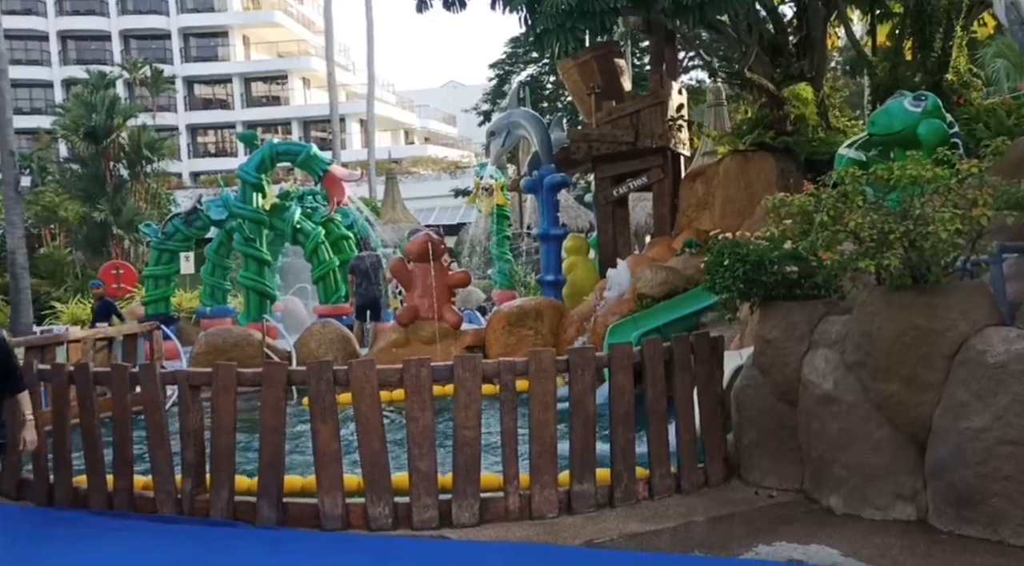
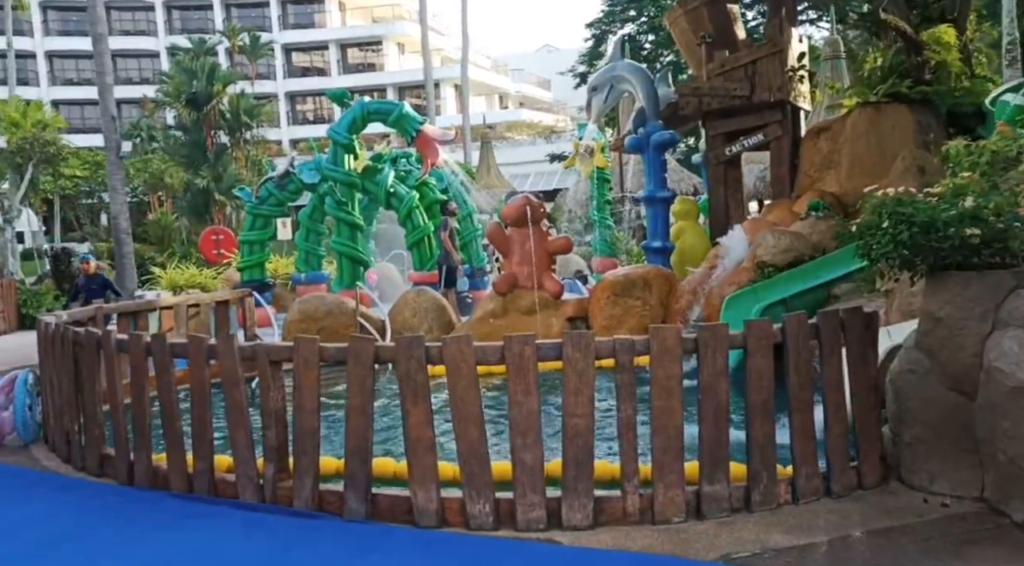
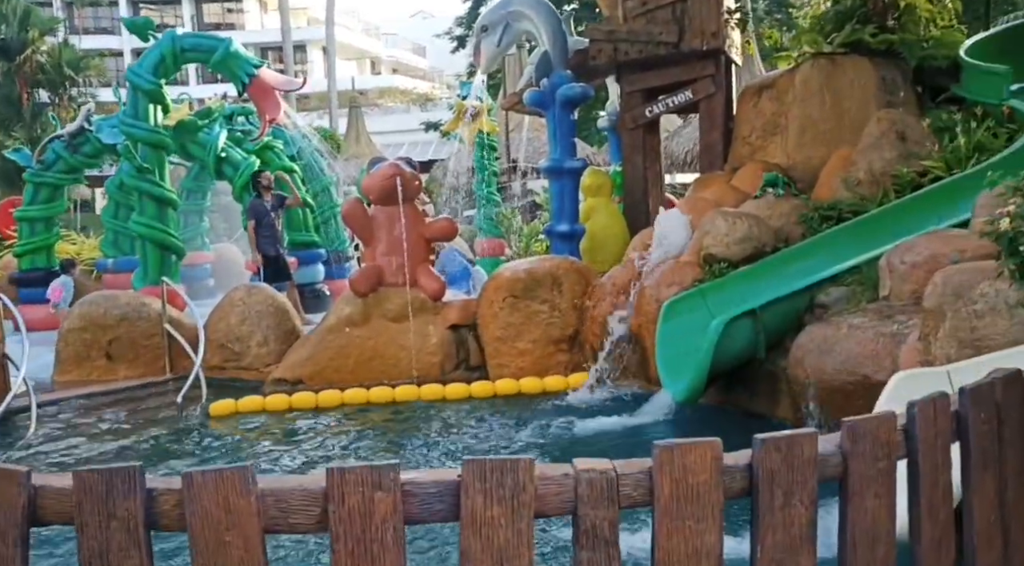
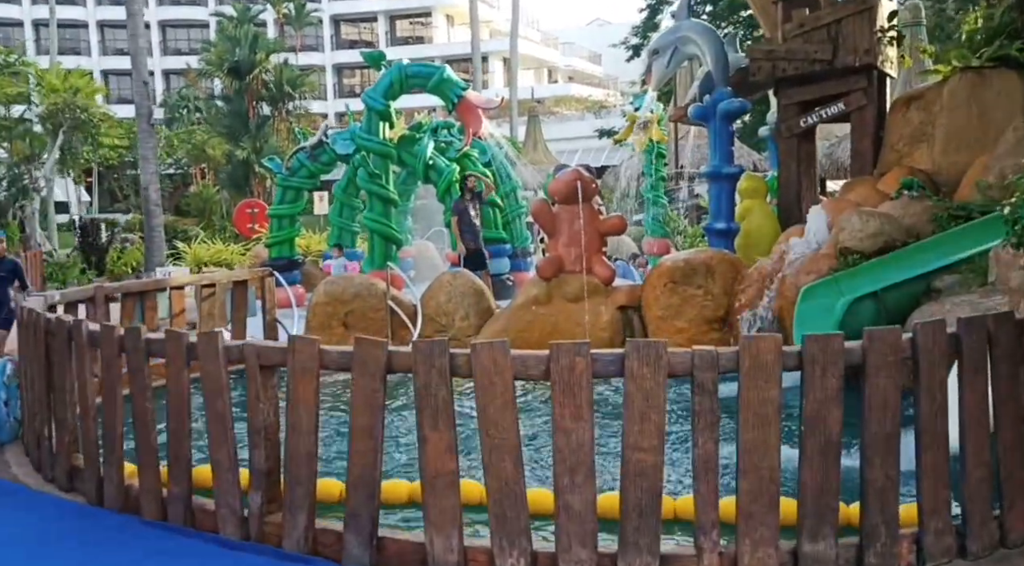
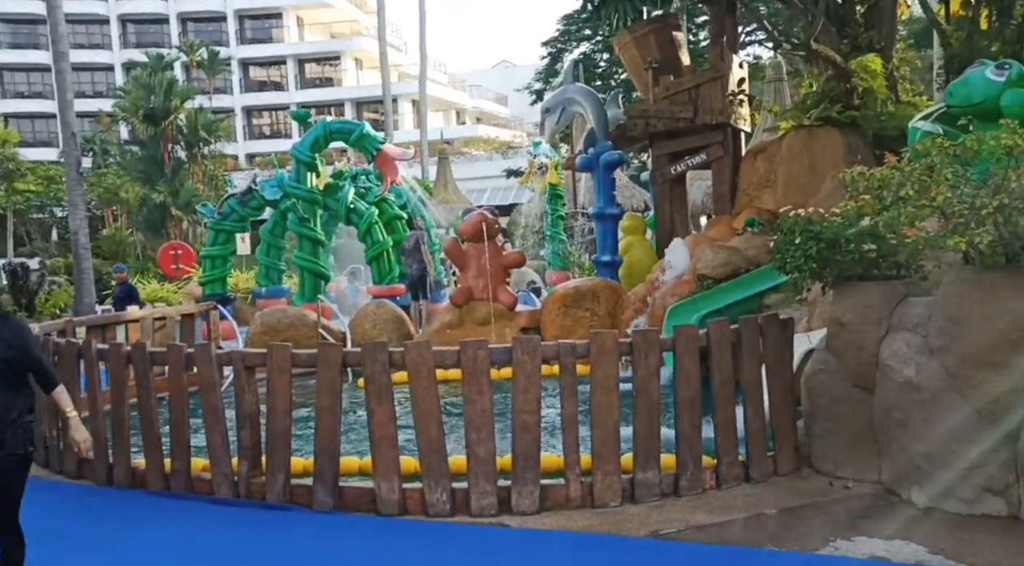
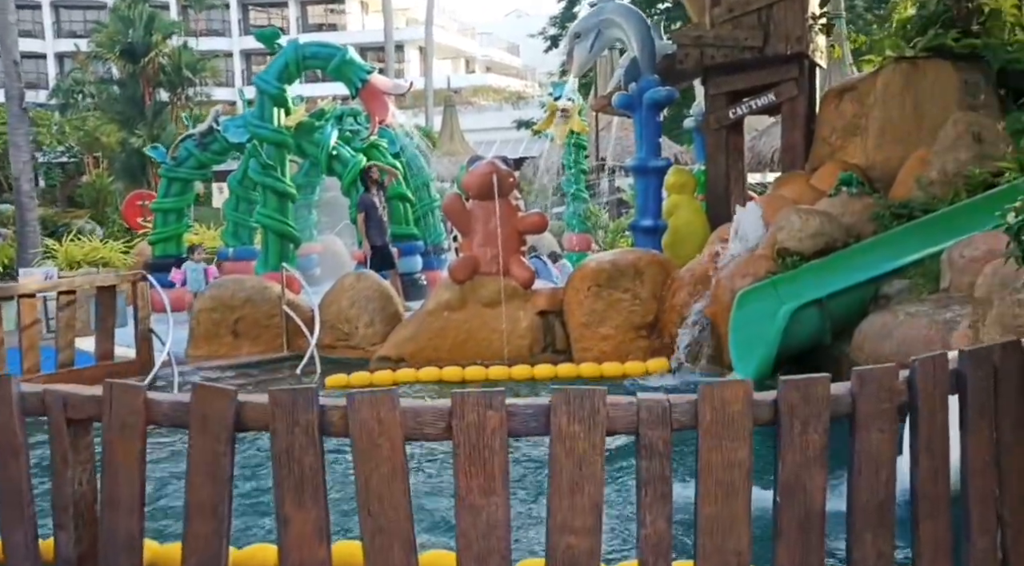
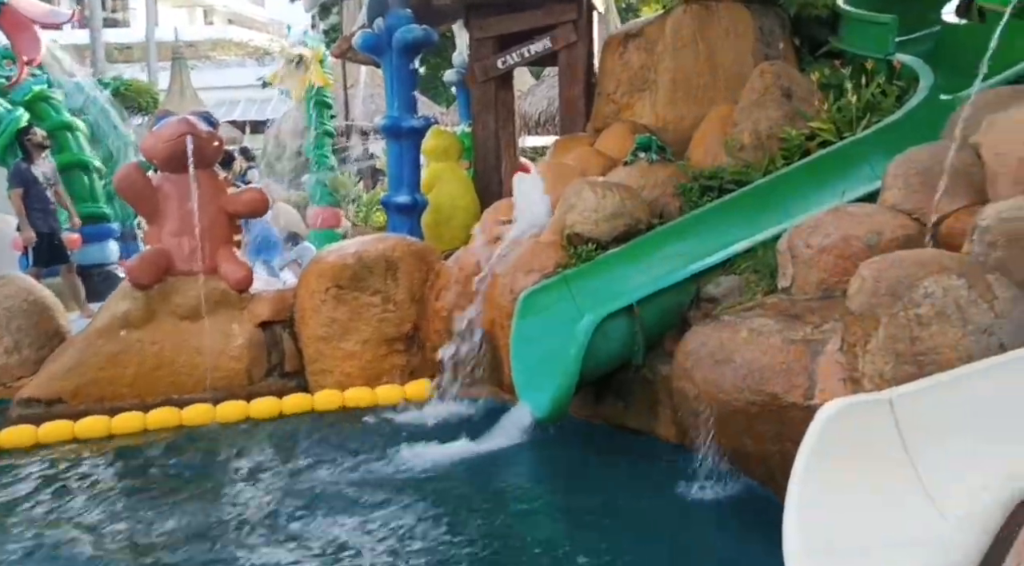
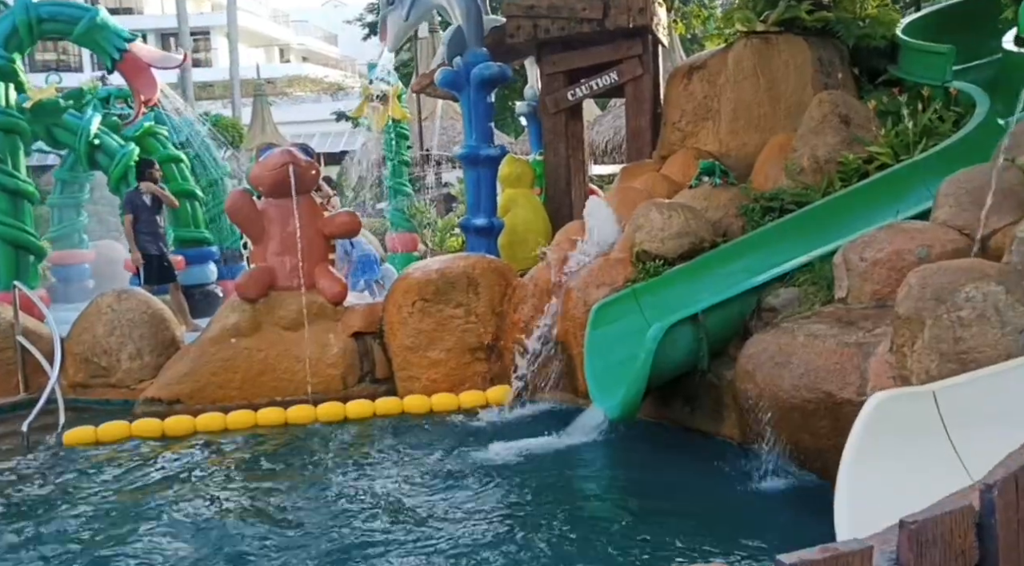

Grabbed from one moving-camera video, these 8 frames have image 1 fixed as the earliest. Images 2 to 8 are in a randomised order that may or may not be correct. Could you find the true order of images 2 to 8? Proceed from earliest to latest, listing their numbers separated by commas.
5, 2, 4, 6, 3, 8, 7
